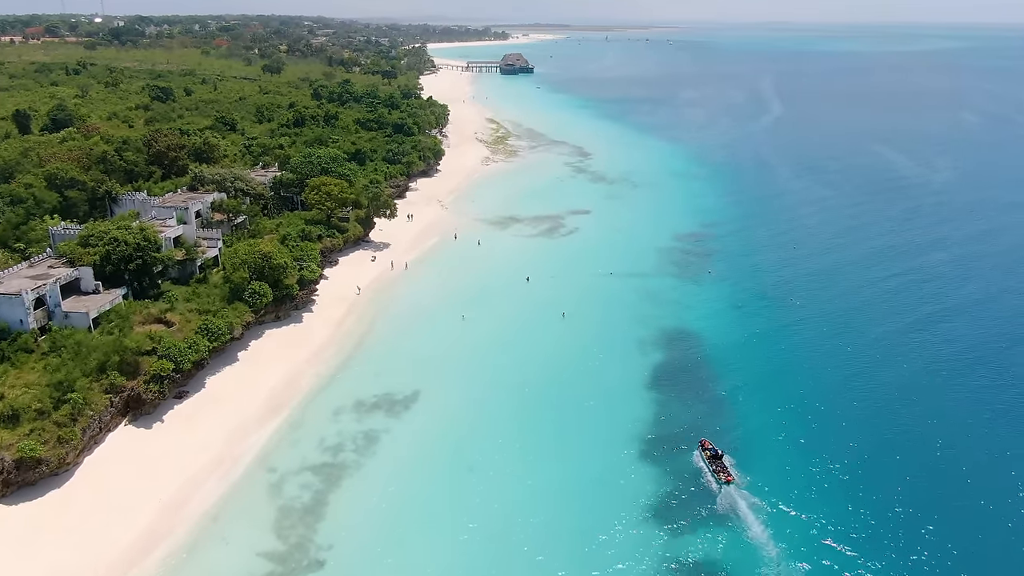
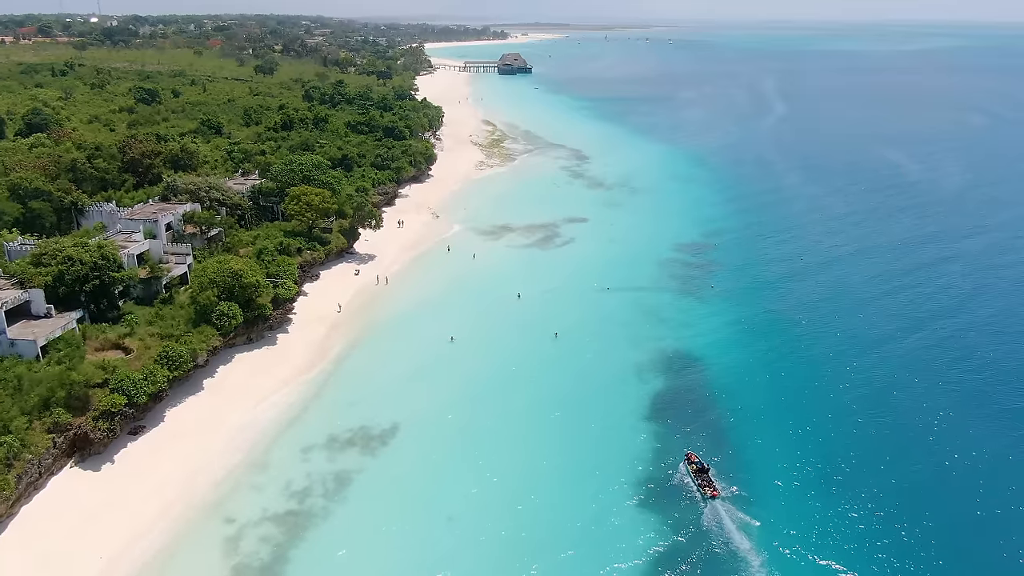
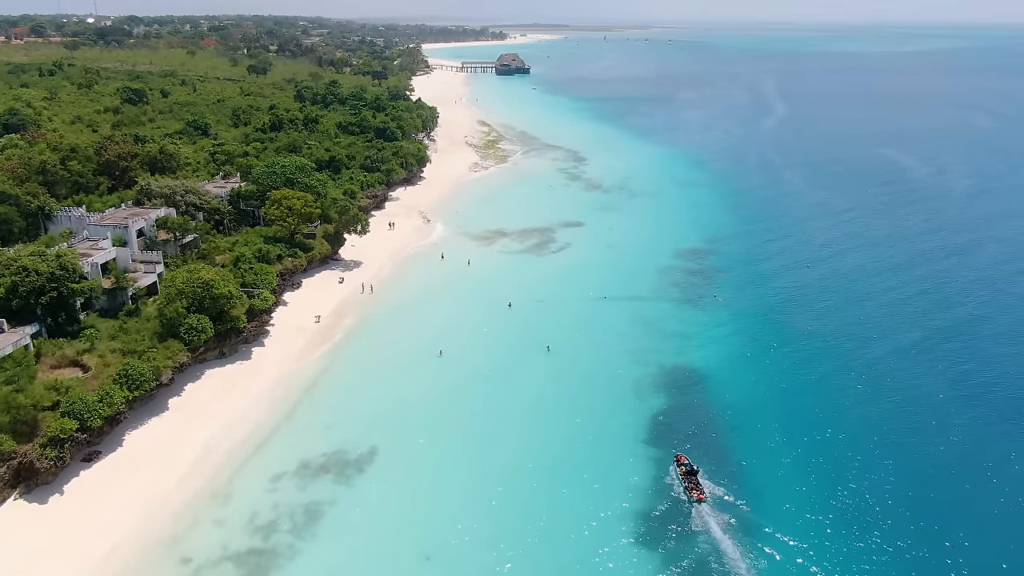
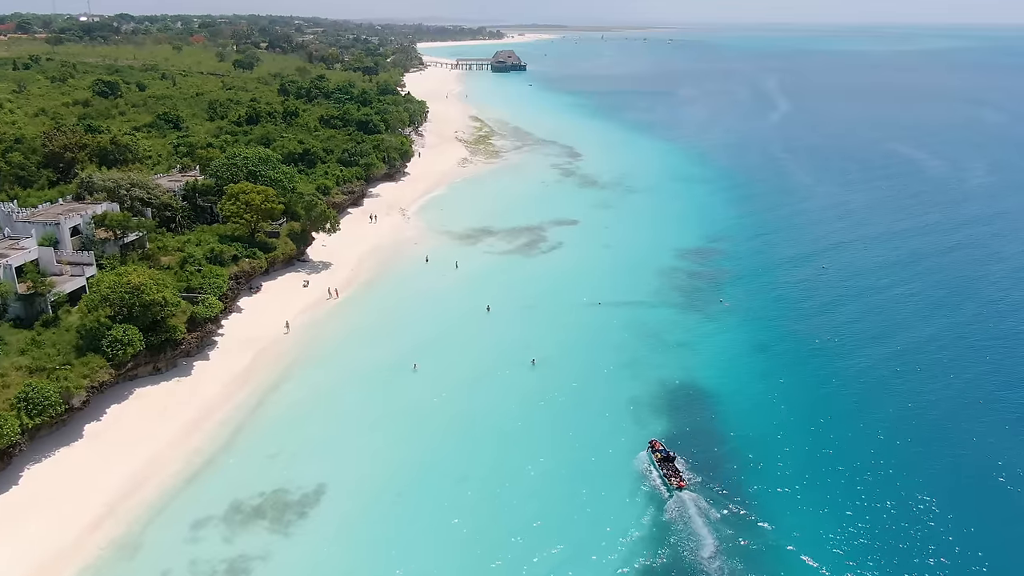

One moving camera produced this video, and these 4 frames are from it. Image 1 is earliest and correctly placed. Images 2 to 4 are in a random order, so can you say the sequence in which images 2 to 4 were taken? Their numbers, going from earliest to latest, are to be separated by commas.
2, 3, 4
